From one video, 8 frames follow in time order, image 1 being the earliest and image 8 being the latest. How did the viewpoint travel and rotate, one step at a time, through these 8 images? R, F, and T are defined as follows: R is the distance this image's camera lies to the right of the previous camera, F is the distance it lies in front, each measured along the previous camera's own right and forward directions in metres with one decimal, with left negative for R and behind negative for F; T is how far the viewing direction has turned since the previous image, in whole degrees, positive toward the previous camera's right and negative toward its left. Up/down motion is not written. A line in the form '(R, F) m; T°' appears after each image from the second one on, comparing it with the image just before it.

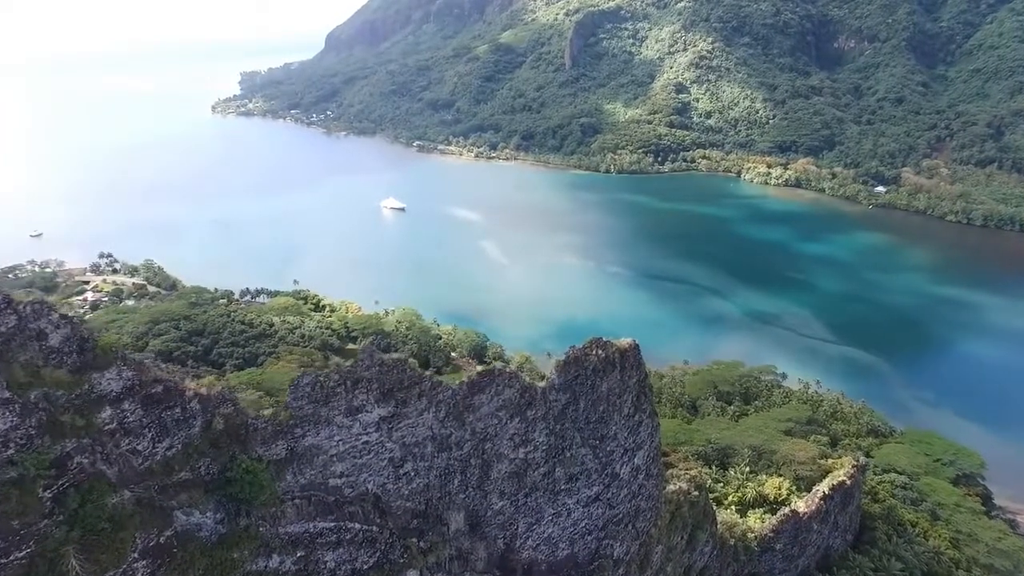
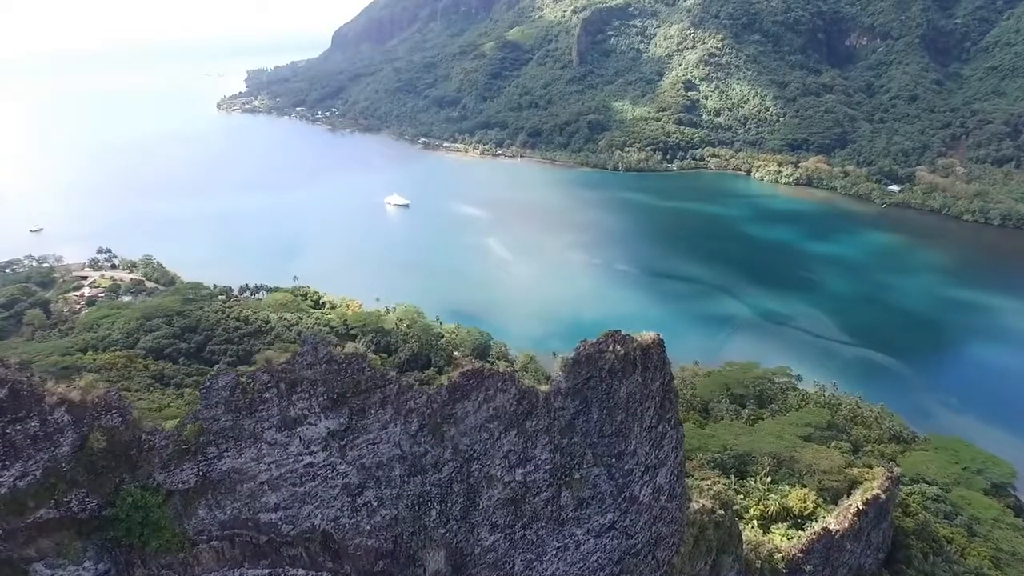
(+0.1, +1.4) m; 0°
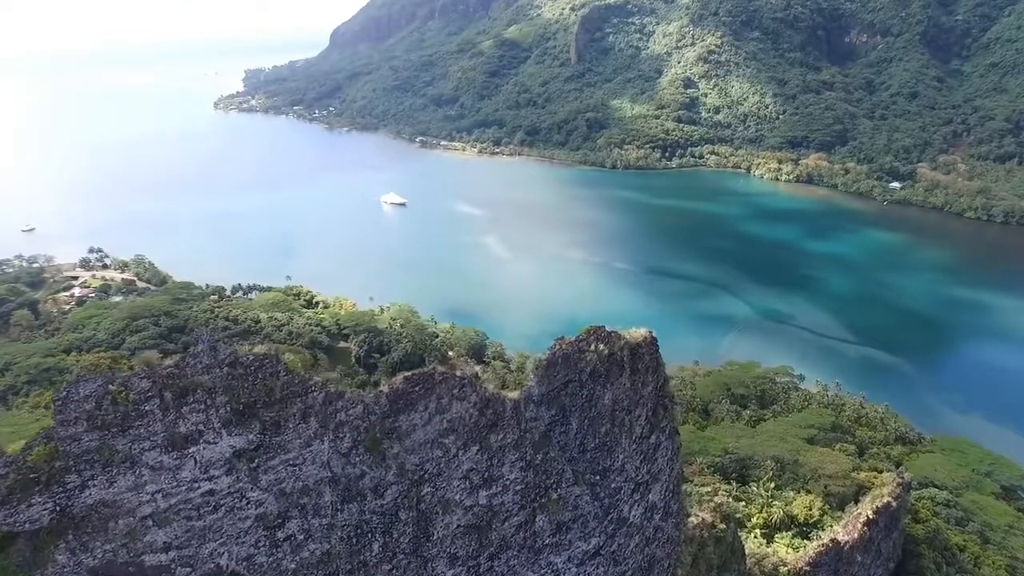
(+0.2, +0.9) m; 0°
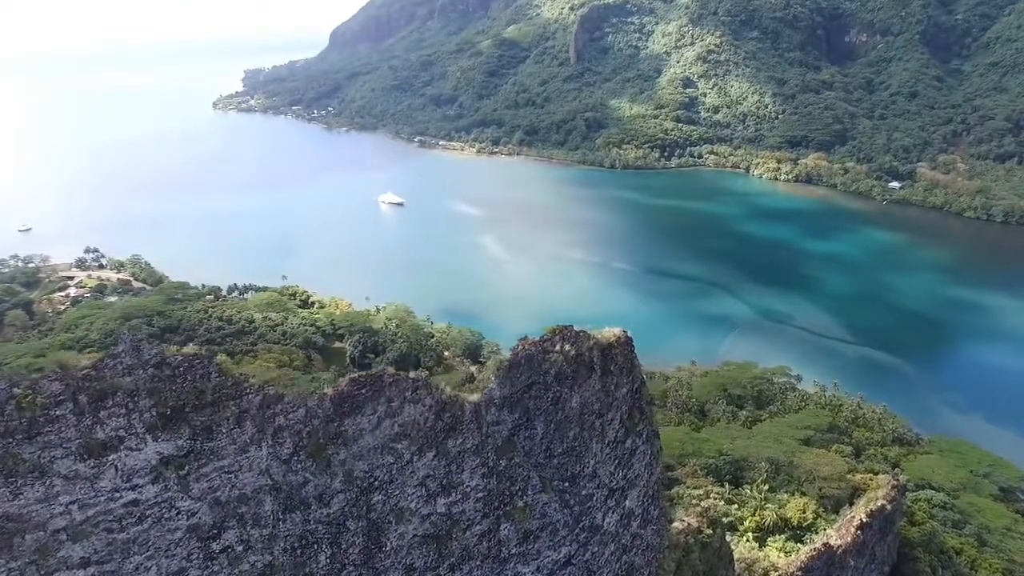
(+0.2, +0.2) m; 0°
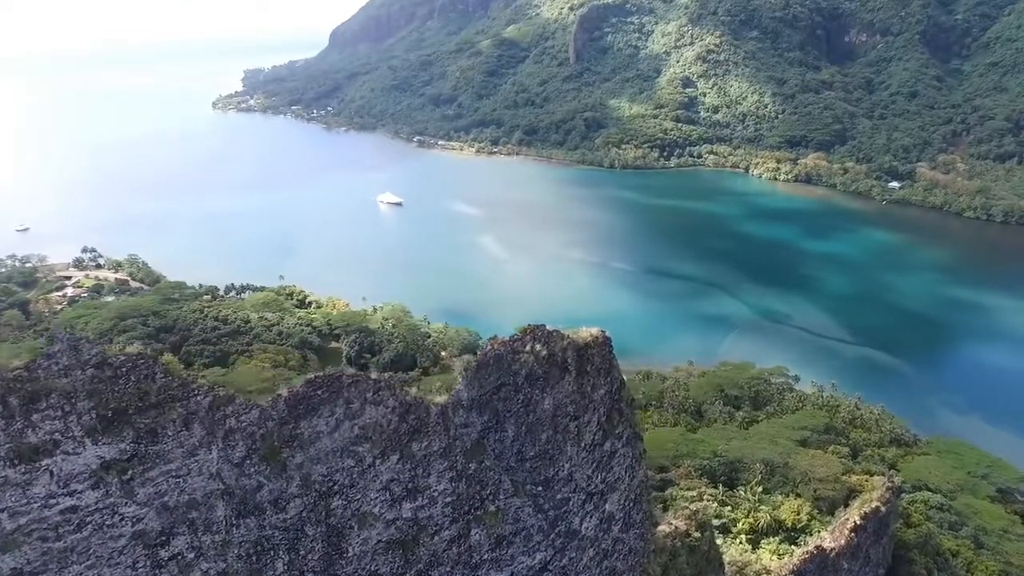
(+0.2, +0.2) m; 0°
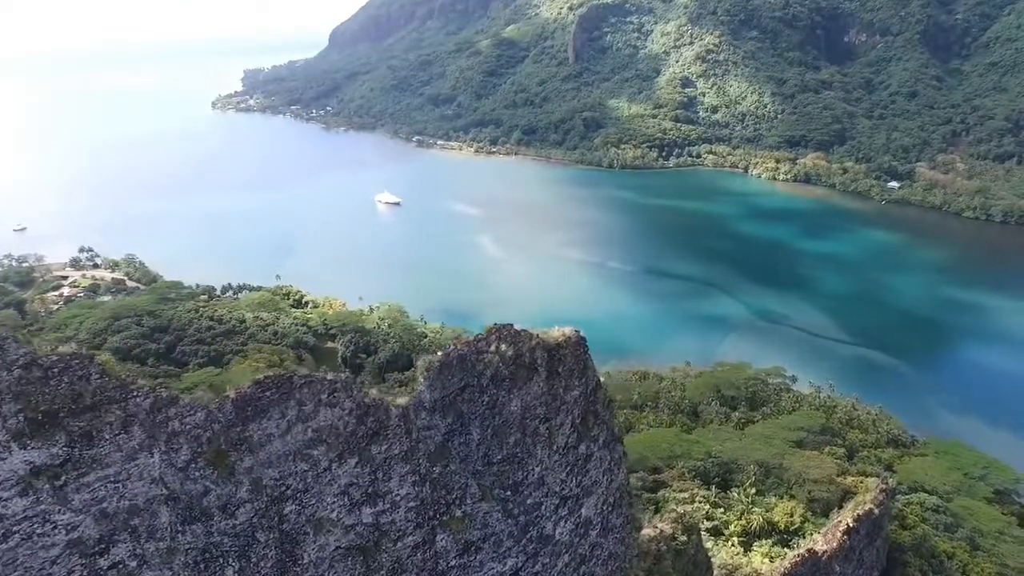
(+0.2, +0.2) m; 0°
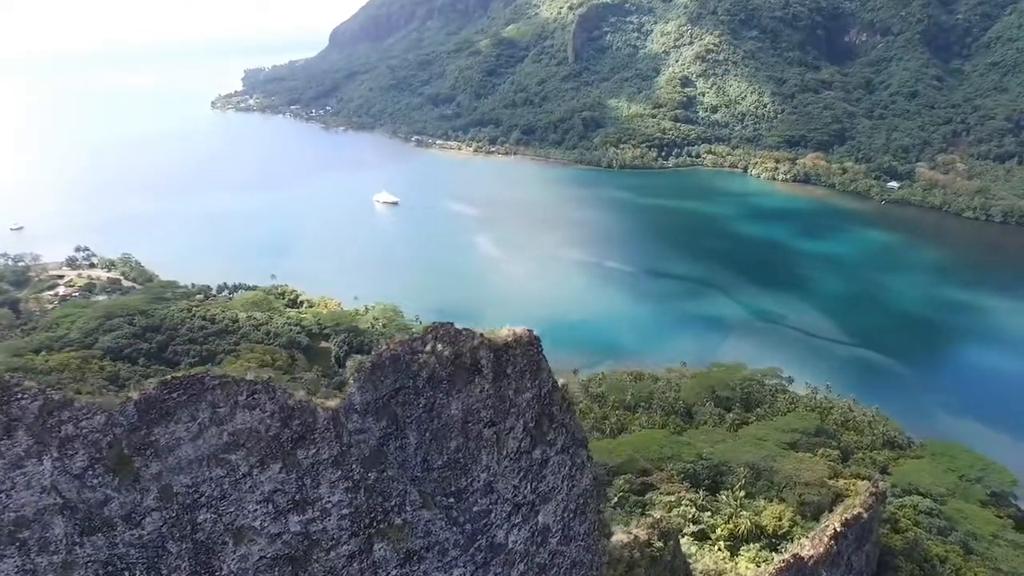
(+0.4, +0.3) m; 0°
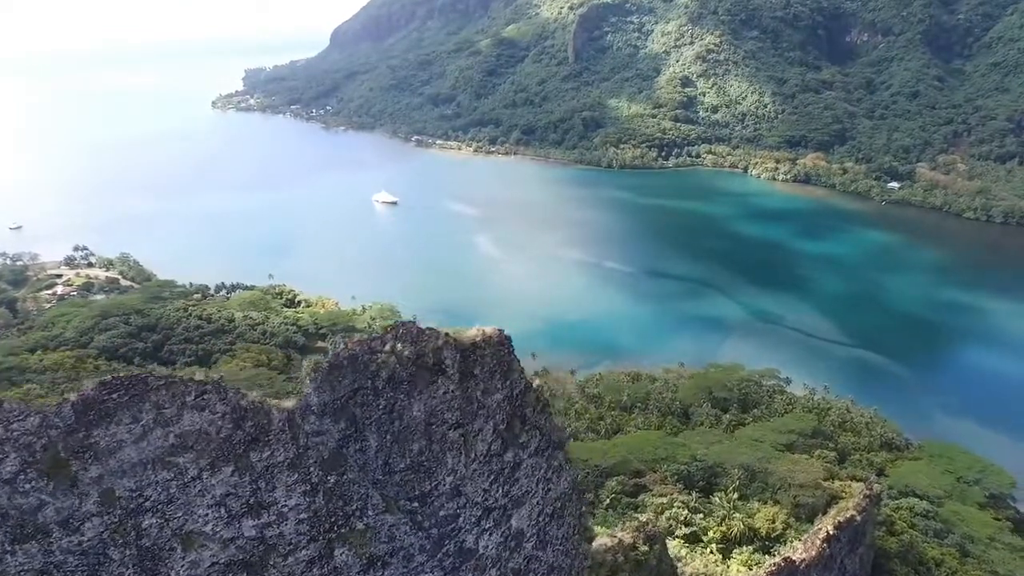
(+0.2, +0.1) m; 0°
